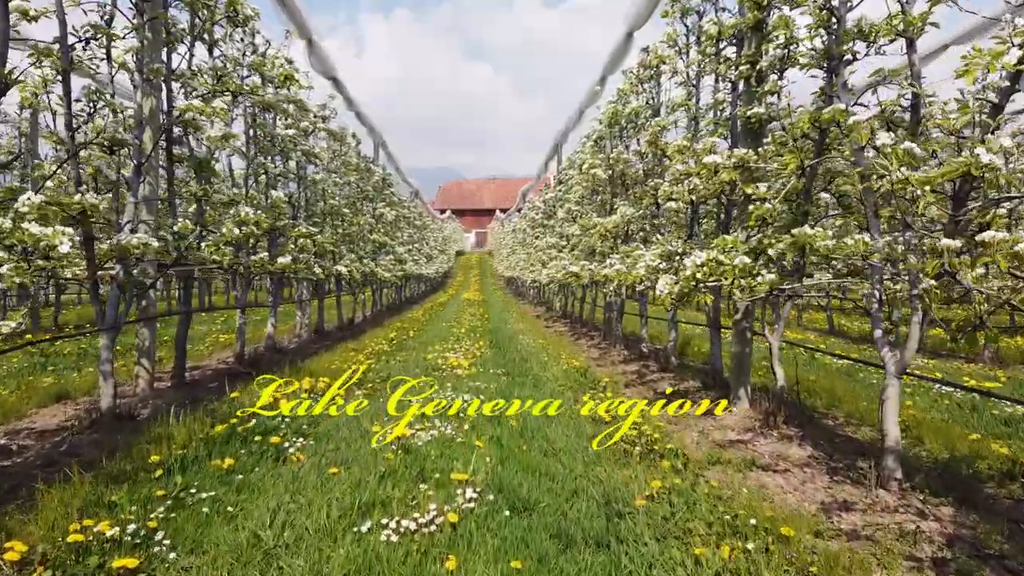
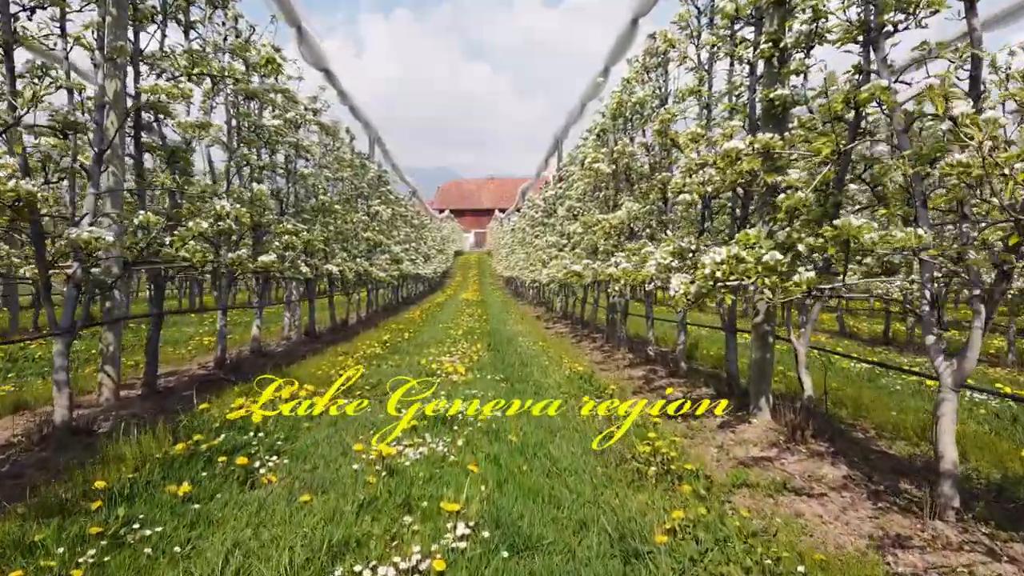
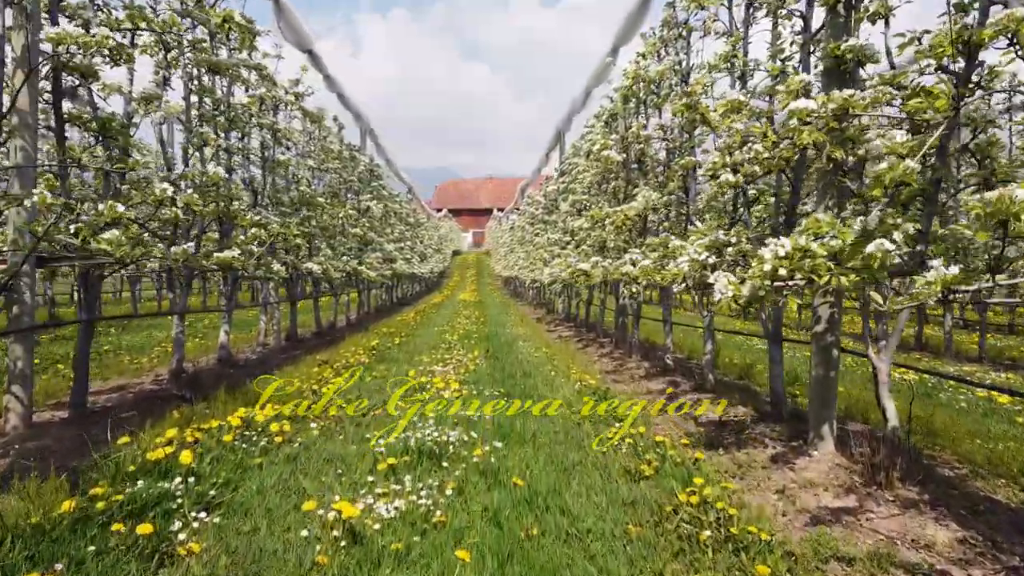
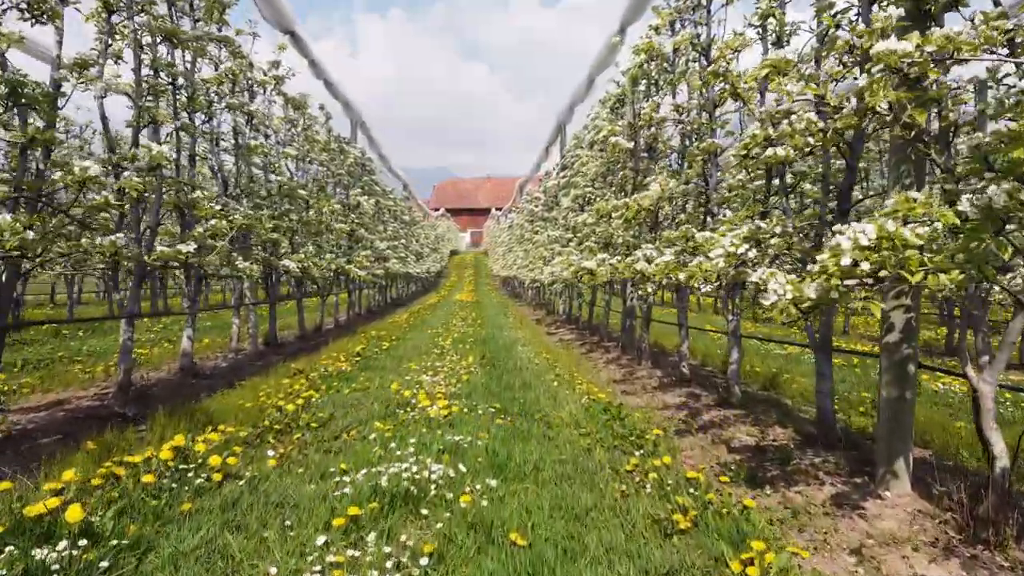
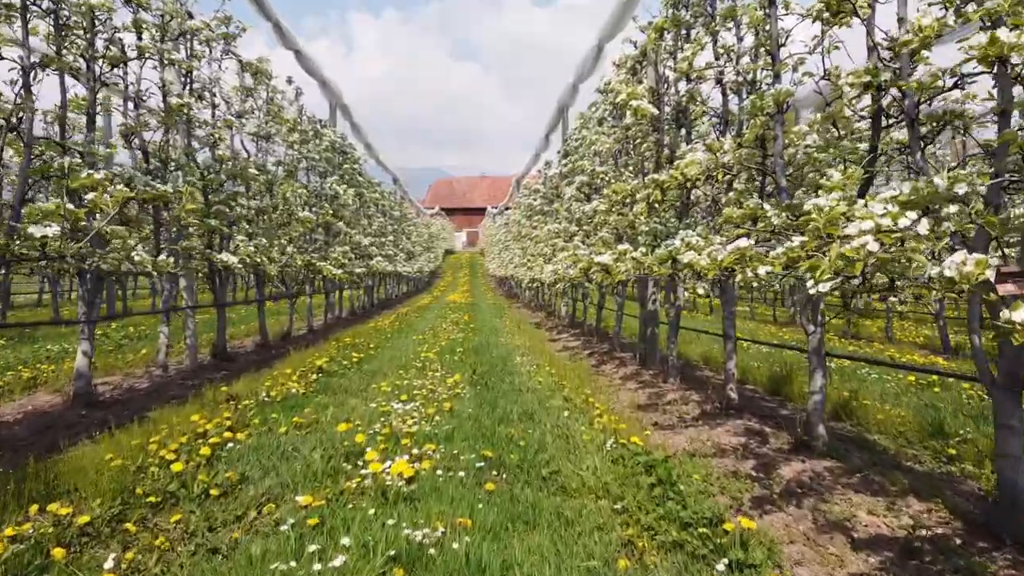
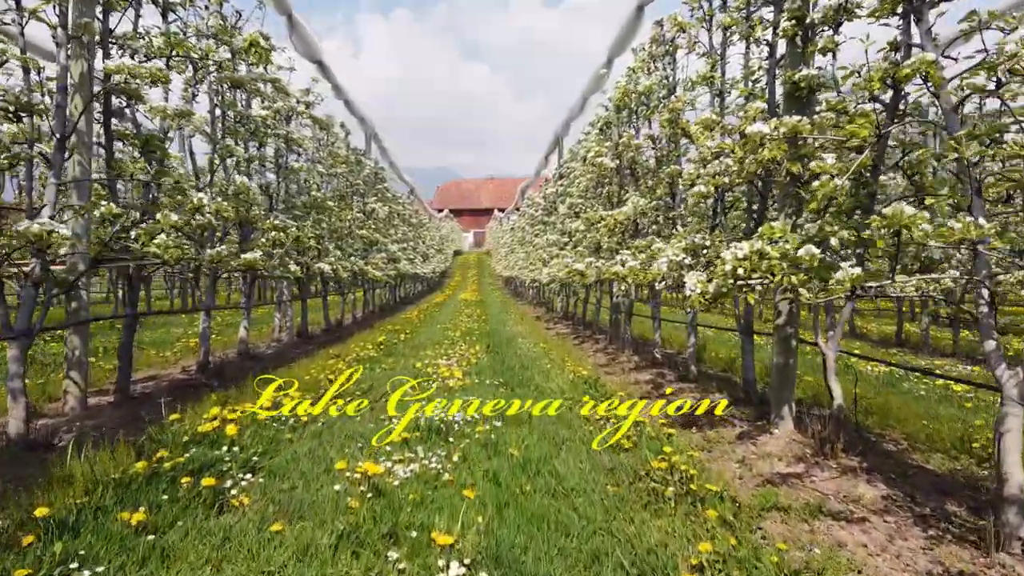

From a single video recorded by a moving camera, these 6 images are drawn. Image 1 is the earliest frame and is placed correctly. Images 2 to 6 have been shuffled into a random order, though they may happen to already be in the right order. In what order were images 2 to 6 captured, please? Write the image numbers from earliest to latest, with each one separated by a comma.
2, 6, 3, 4, 5
